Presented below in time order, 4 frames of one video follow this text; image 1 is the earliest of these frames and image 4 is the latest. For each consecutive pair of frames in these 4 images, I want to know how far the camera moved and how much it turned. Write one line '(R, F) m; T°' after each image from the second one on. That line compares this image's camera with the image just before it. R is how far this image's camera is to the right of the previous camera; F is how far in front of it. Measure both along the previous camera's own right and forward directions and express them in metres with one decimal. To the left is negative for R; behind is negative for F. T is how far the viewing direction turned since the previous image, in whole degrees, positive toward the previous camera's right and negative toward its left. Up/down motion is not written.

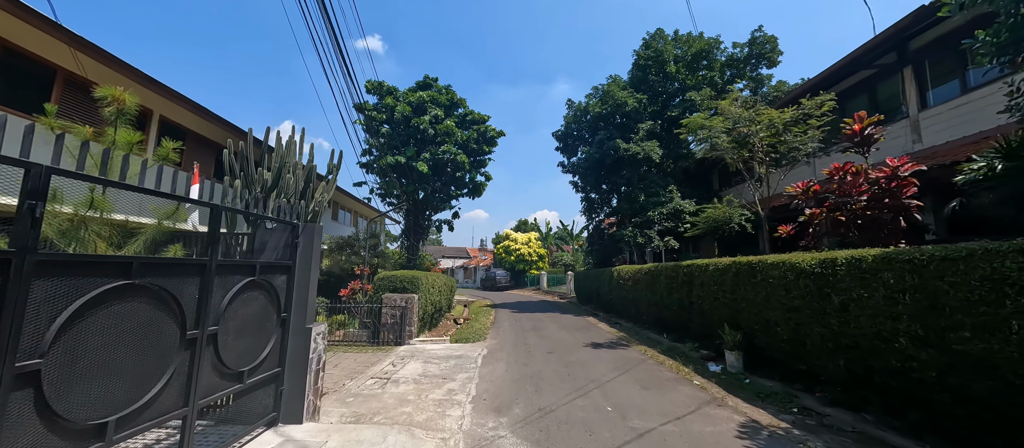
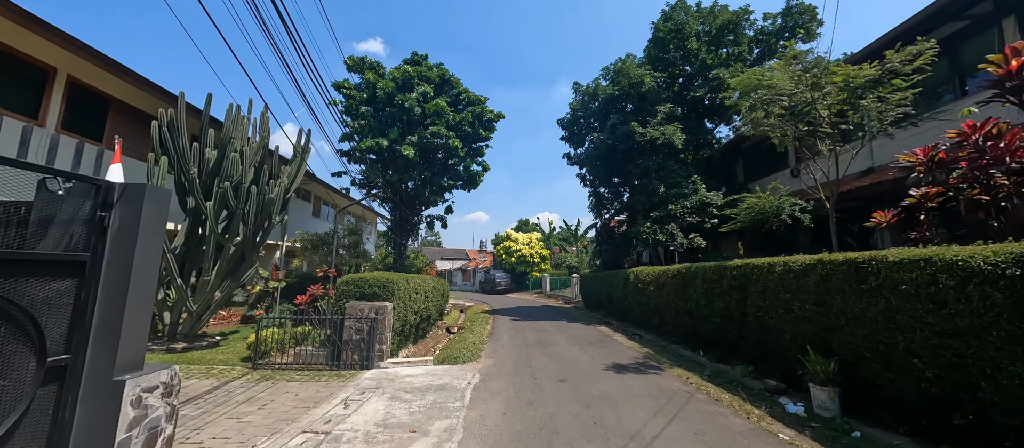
(0.0, +2.0) m; 0°
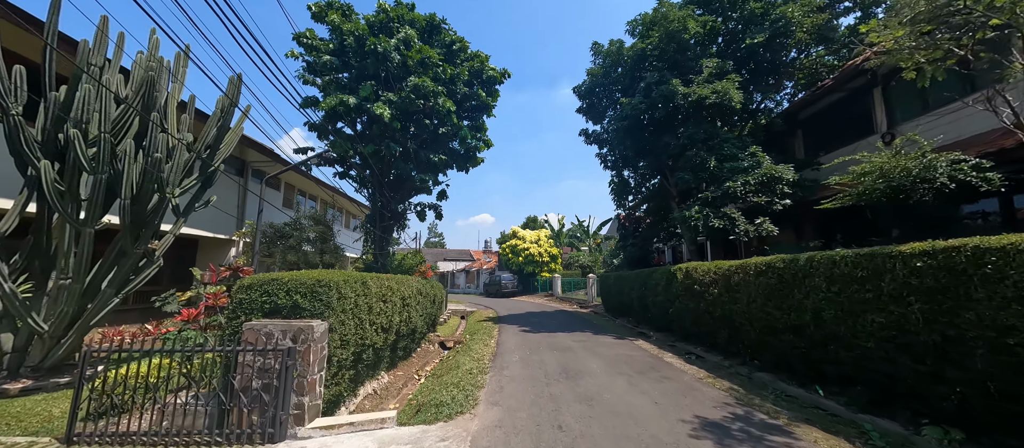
(-0.1, +3.0) m; -1°
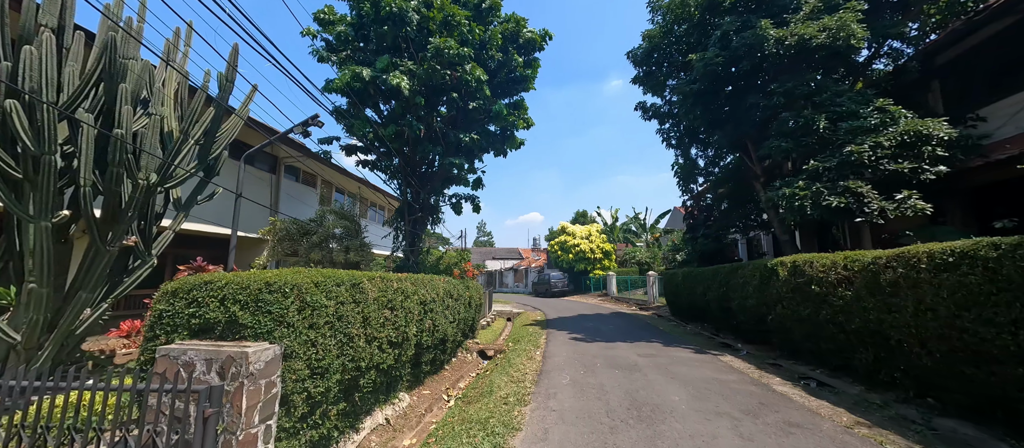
(+0.1, +1.7) m; -8°
